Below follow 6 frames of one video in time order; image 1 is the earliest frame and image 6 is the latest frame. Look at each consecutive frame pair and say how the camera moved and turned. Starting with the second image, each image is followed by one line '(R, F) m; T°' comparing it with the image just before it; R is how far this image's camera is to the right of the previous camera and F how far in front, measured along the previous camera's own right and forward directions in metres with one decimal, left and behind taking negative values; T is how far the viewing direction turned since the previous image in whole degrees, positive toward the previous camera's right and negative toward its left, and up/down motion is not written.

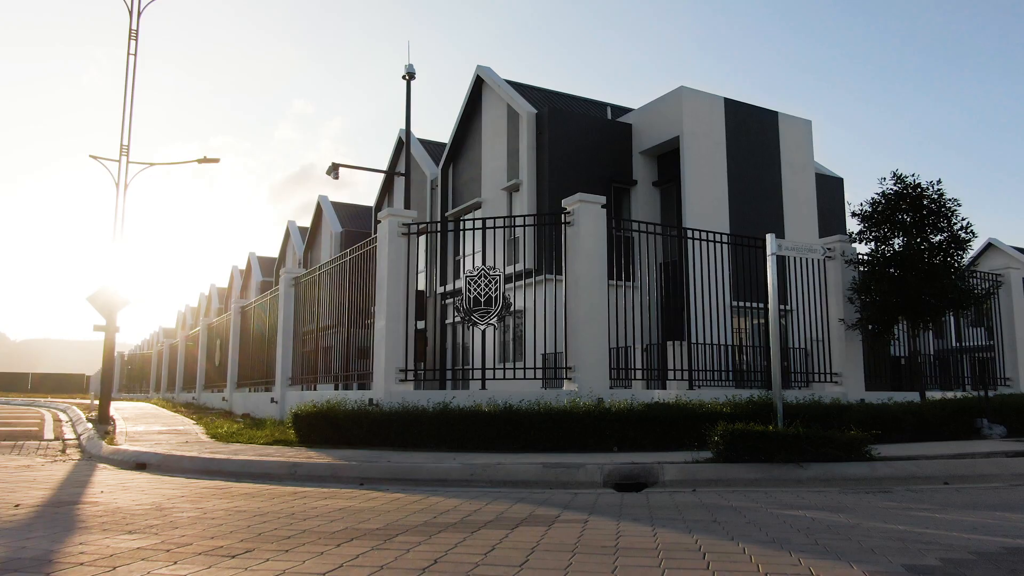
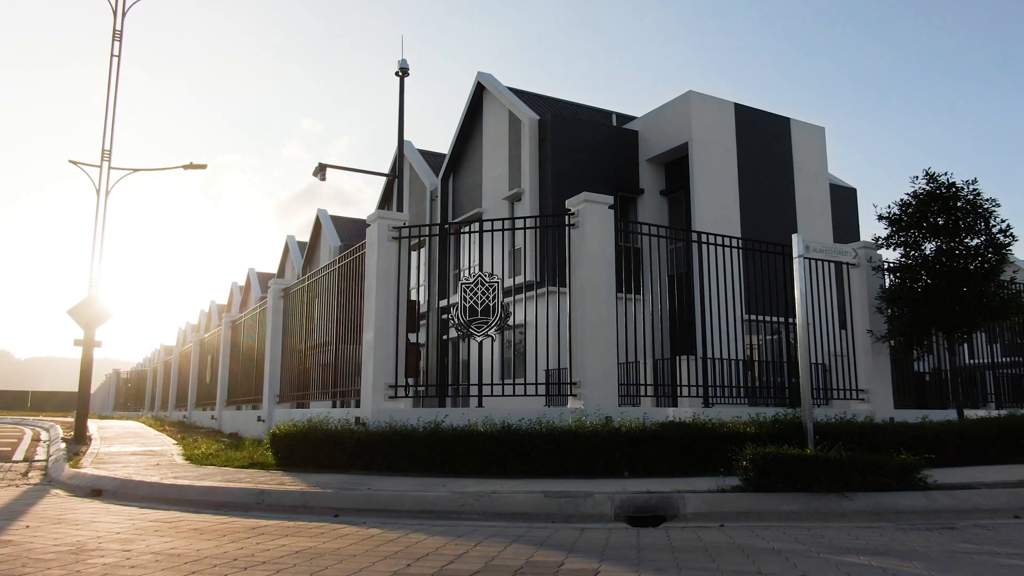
(+0.1, +0.9) m; 0°
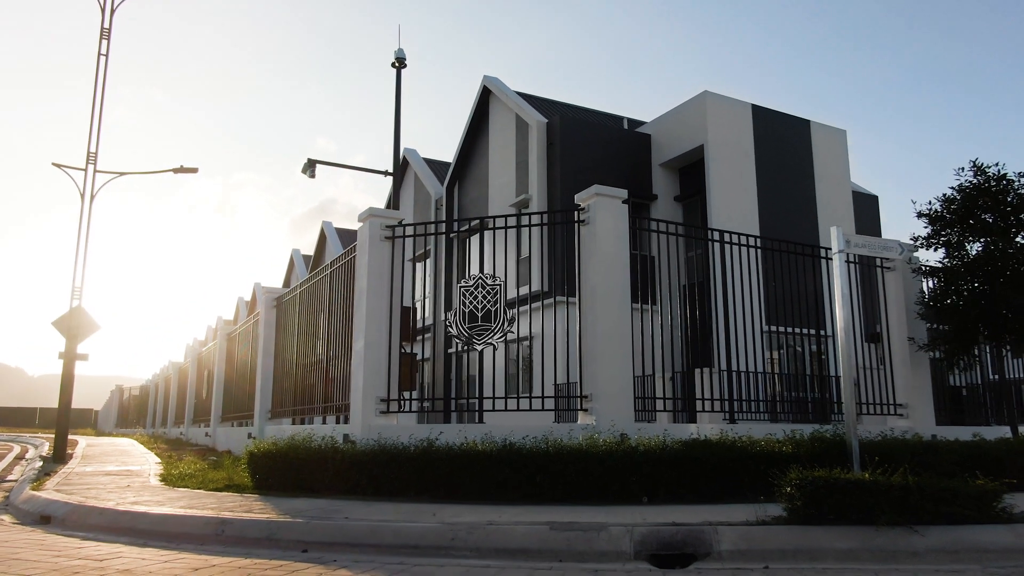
(+0.1, +1.0) m; -1°
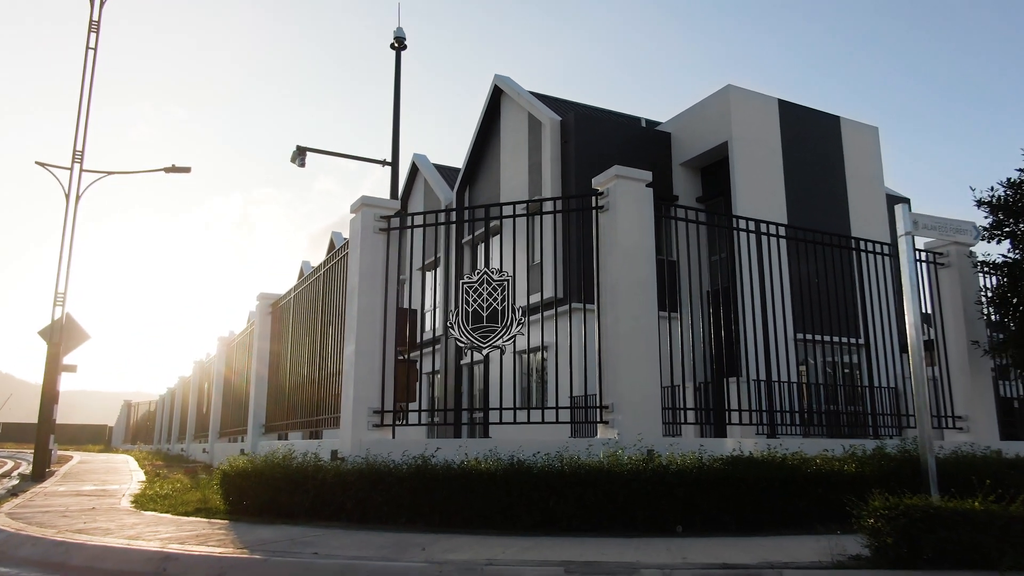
(+0.1, +1.1) m; -1°
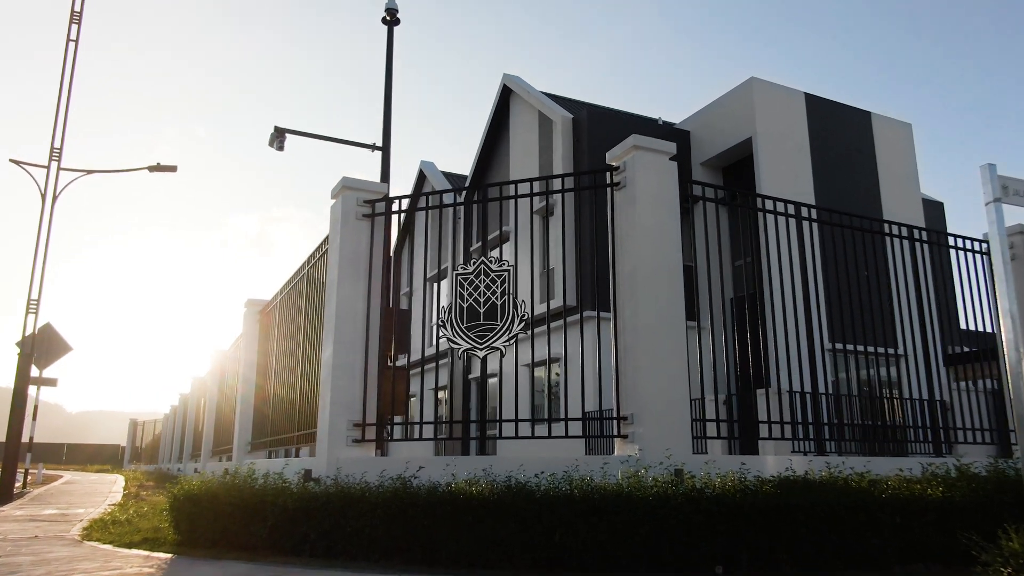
(+0.1, +1.2) m; -1°
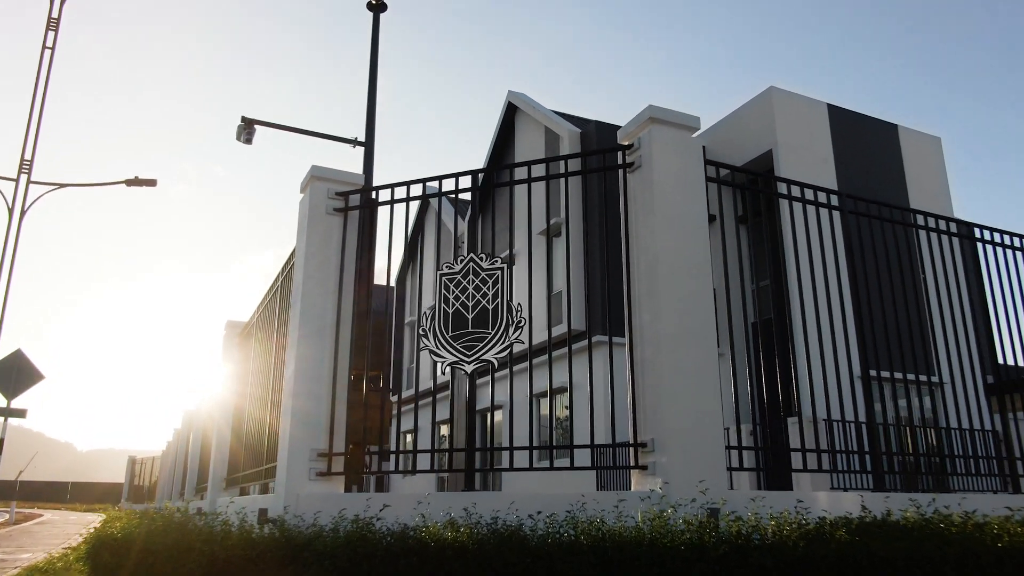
(+0.1, +1.1) m; -1°
